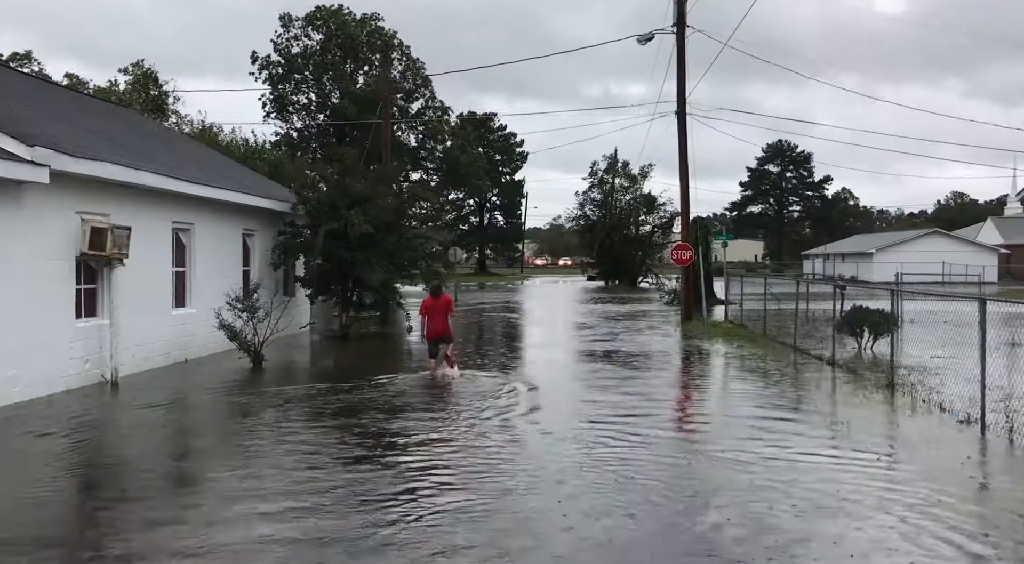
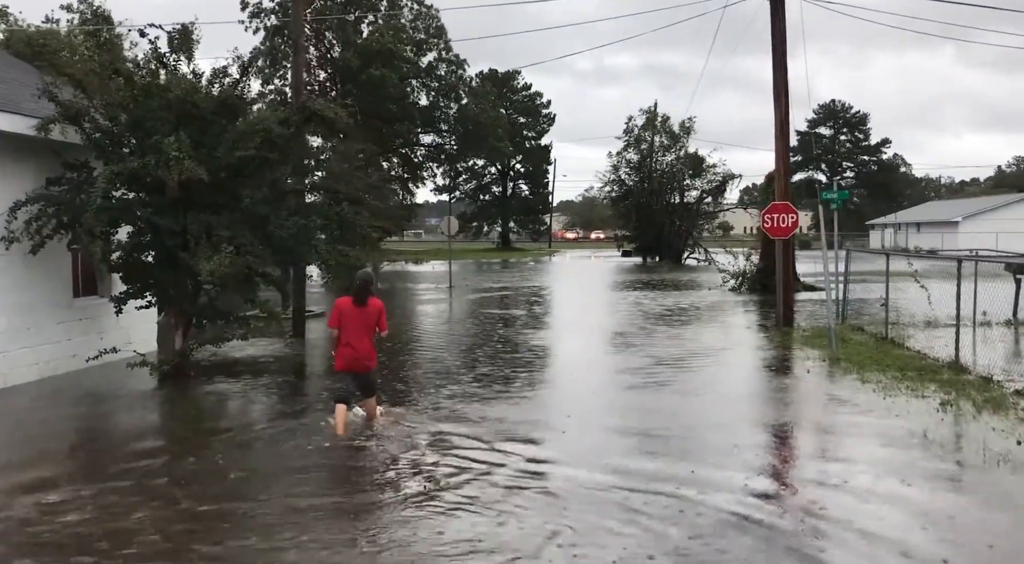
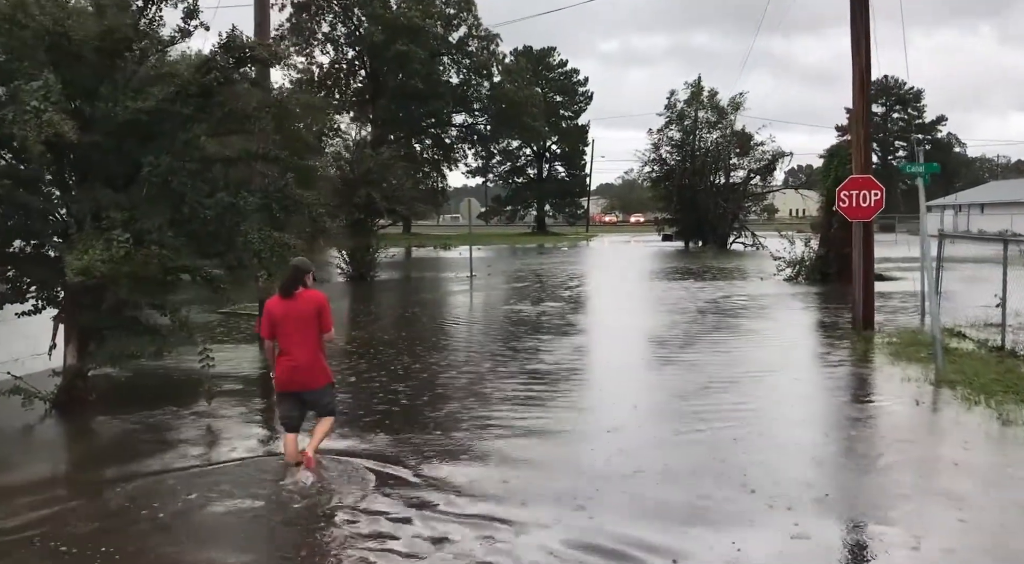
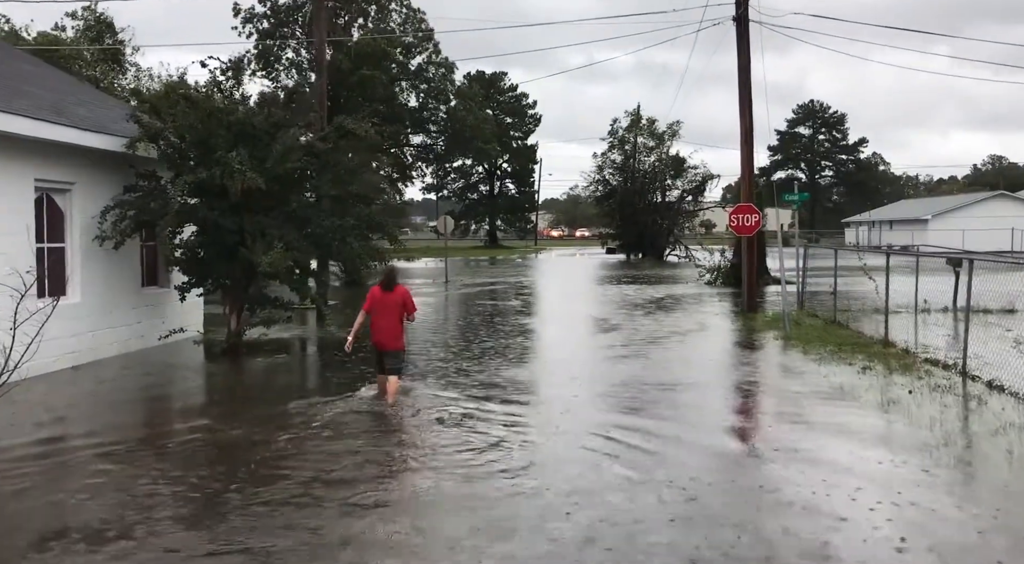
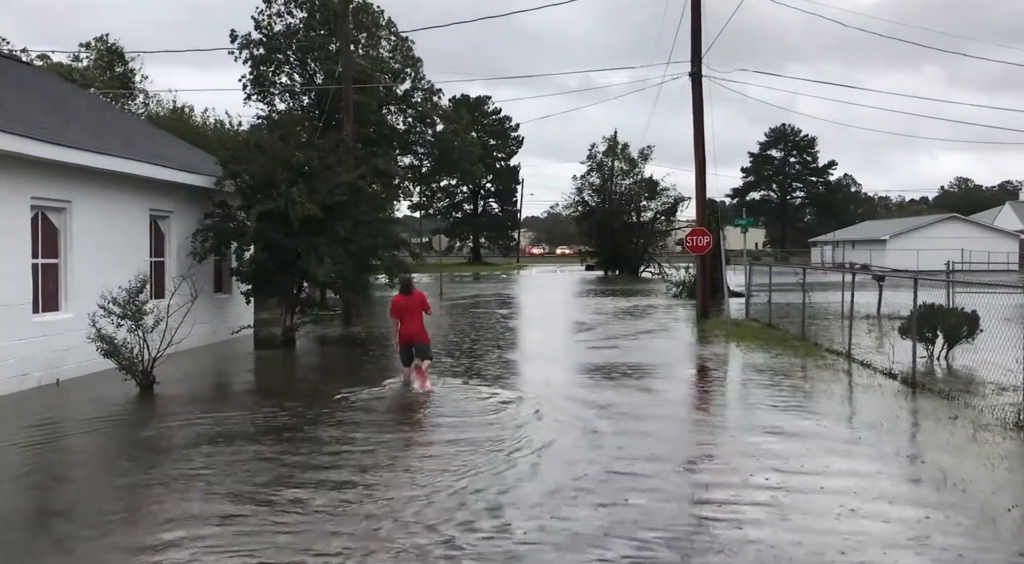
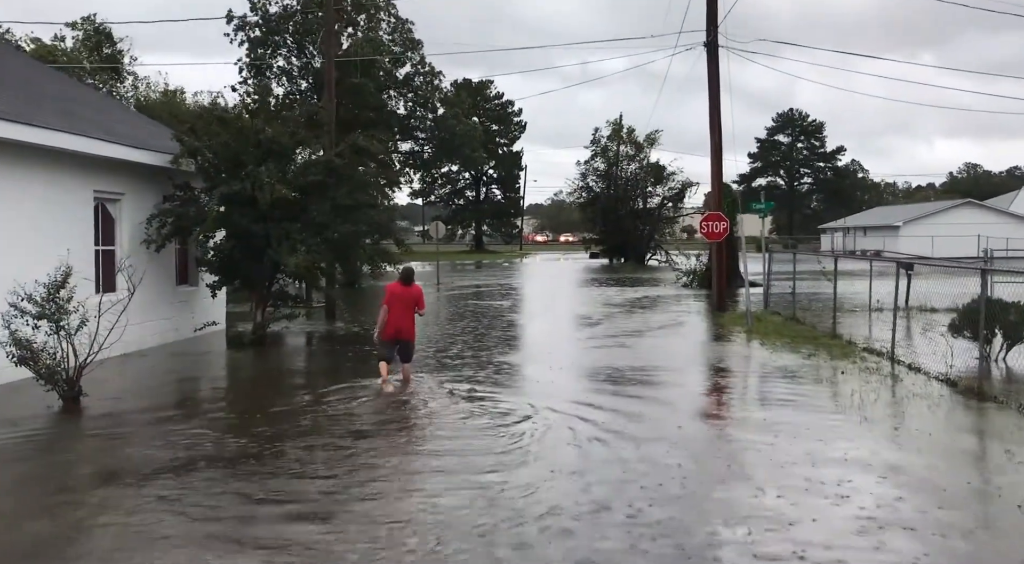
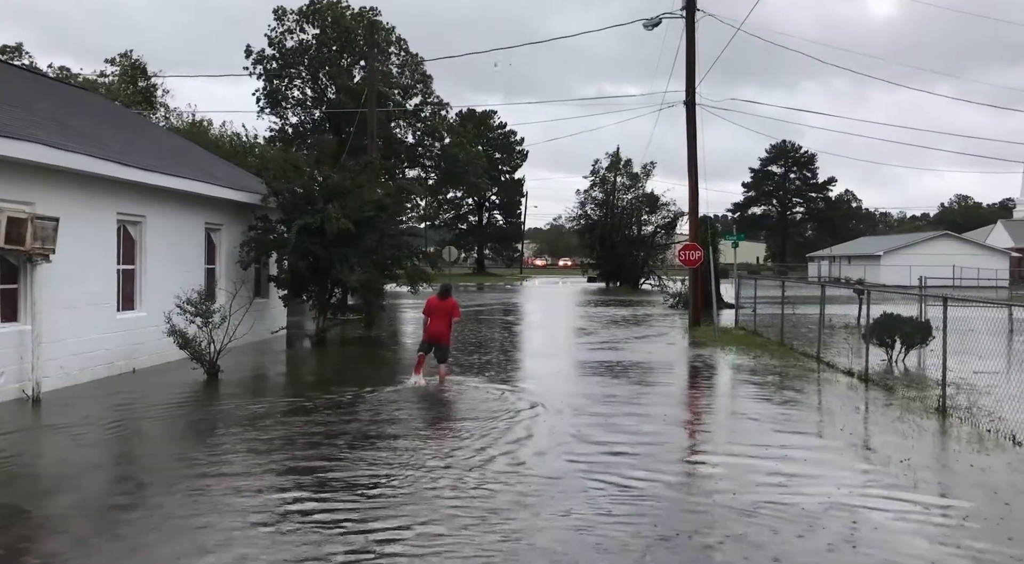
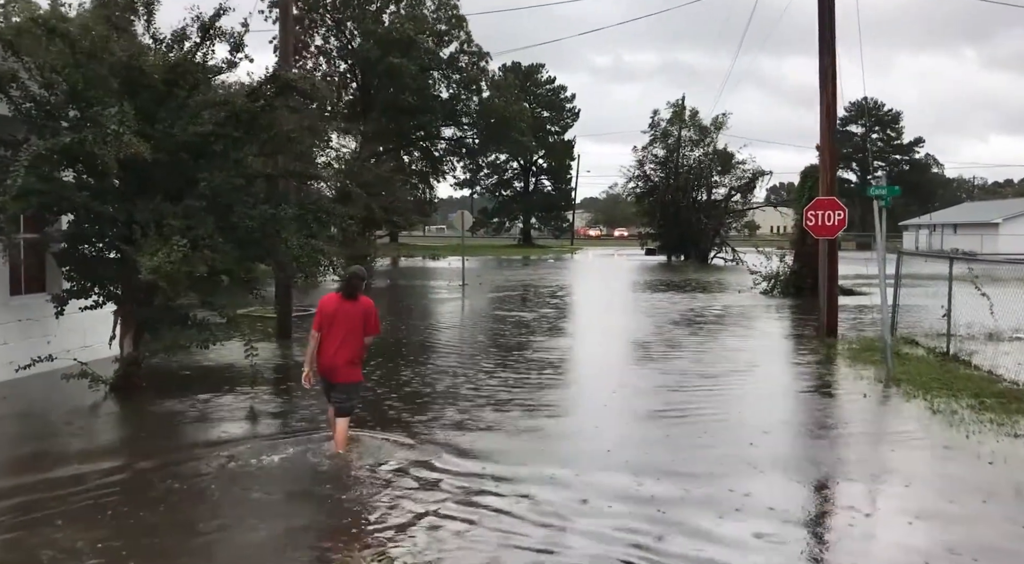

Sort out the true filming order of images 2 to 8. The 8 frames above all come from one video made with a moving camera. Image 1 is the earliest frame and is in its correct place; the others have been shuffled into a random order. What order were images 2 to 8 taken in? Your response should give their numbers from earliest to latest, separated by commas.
7, 5, 6, 4, 2, 8, 3
